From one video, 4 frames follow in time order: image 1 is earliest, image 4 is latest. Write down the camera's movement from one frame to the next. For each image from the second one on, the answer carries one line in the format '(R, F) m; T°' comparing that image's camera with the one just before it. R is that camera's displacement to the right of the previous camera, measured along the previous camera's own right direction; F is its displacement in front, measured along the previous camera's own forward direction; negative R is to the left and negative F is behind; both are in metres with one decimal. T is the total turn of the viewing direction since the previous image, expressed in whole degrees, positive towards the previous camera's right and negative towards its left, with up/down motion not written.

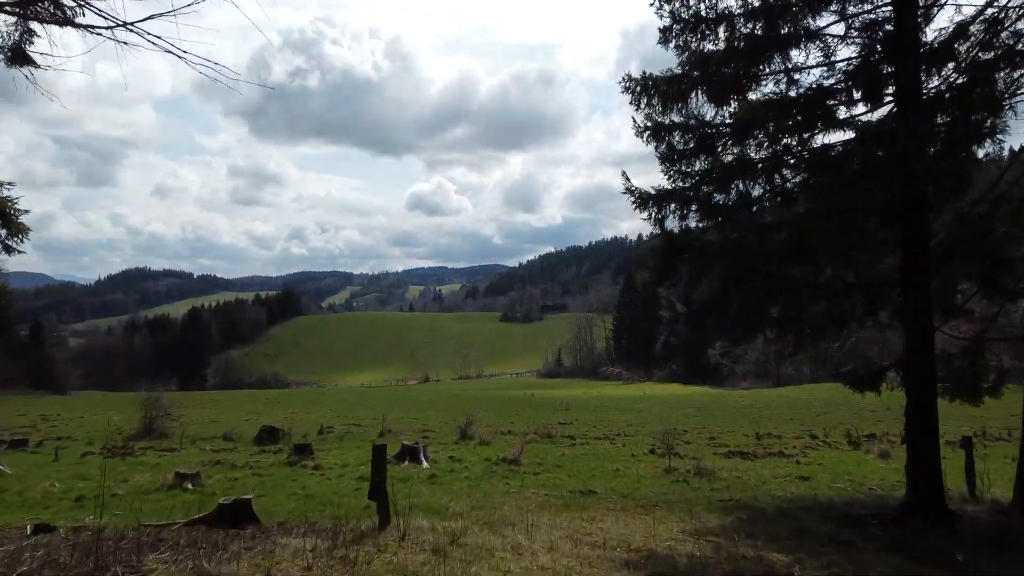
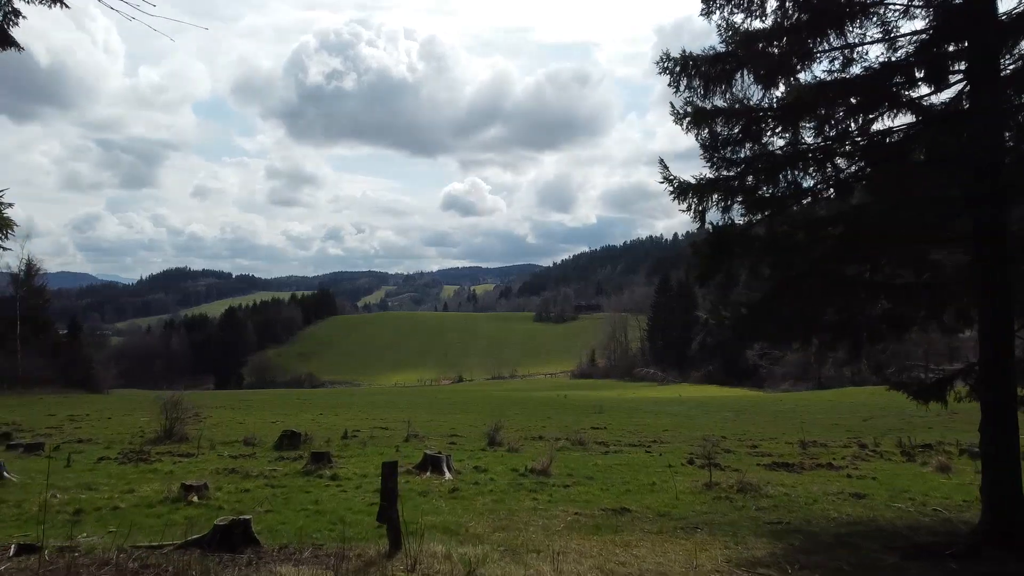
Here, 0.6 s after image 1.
(+0.1, +0.8) m; -3°
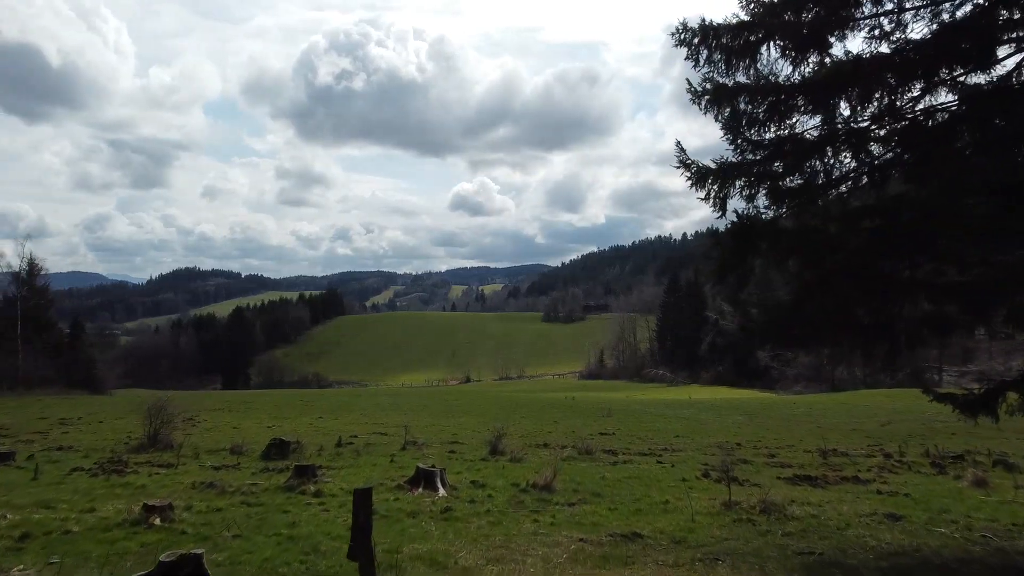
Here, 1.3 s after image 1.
(+0.1, +1.0) m; -1°
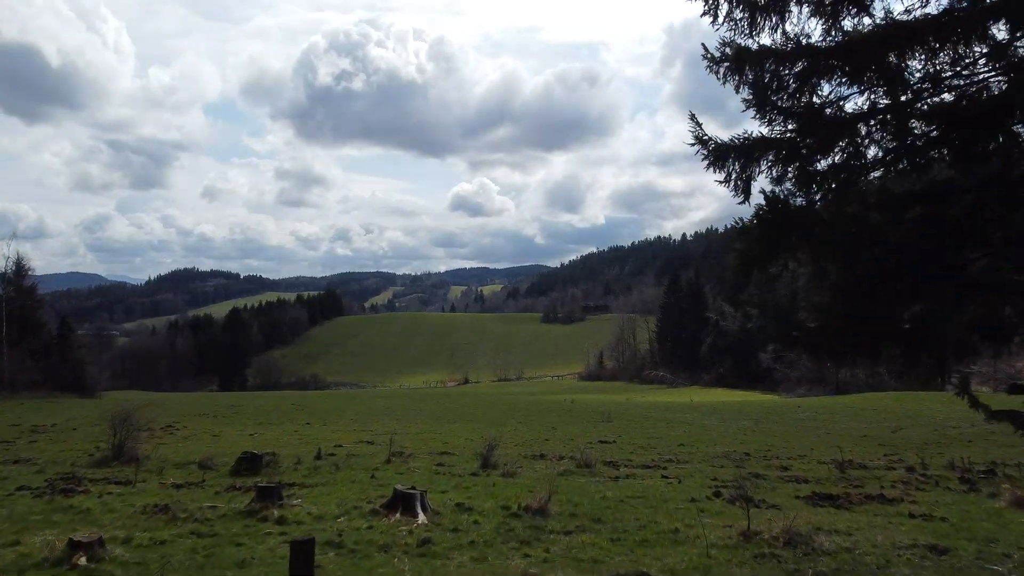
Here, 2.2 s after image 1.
(+0.2, +1.2) m; 0°
